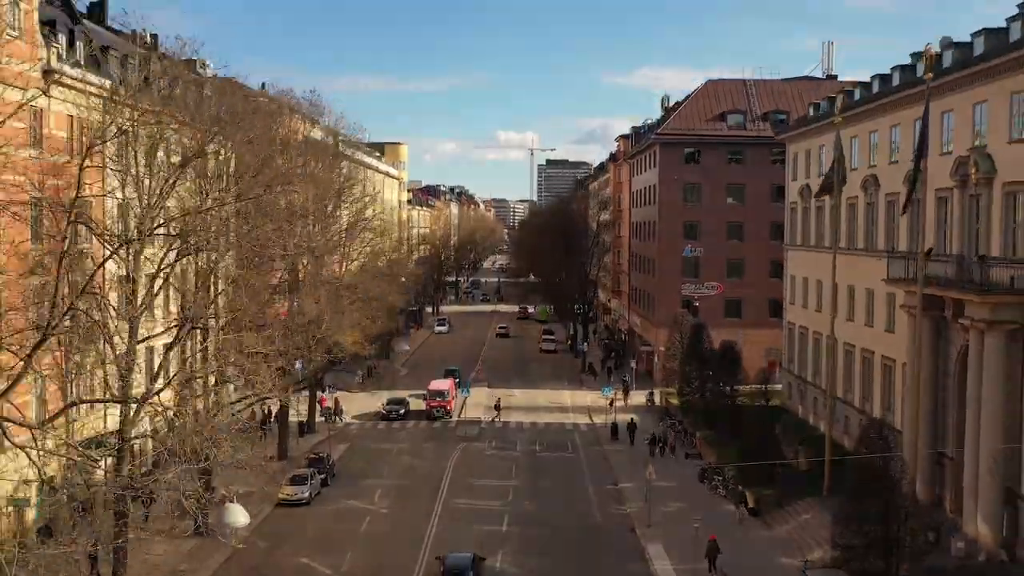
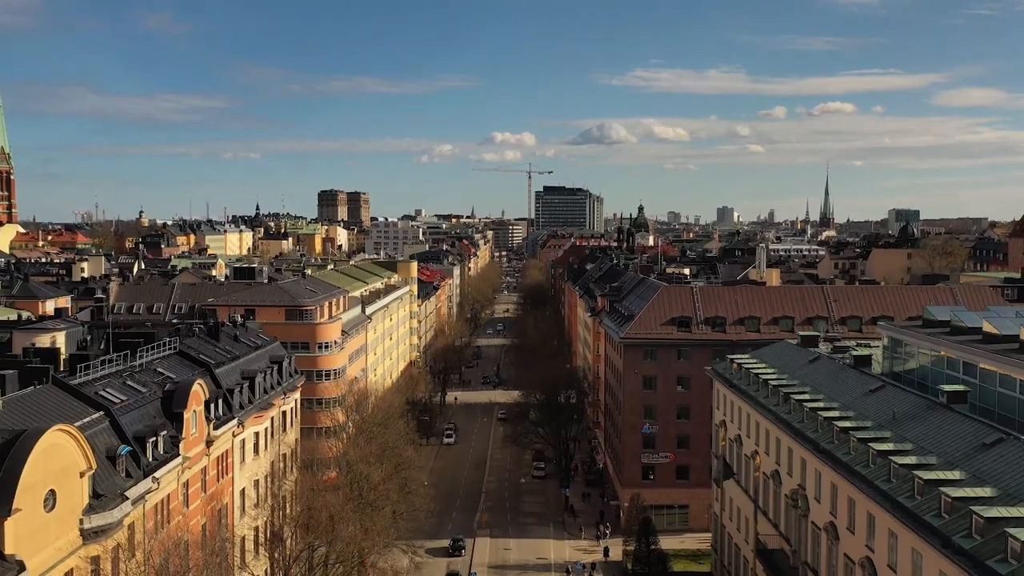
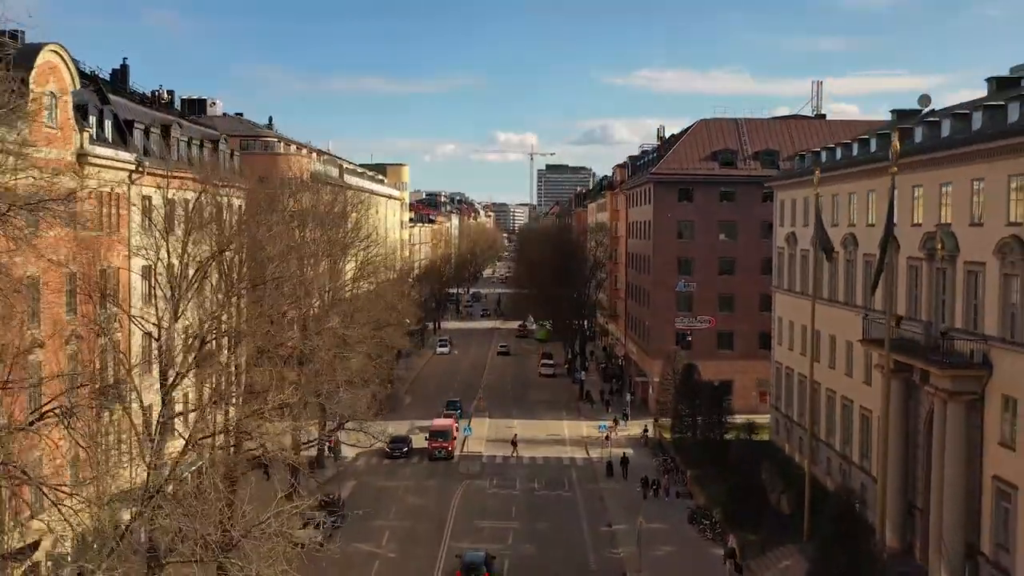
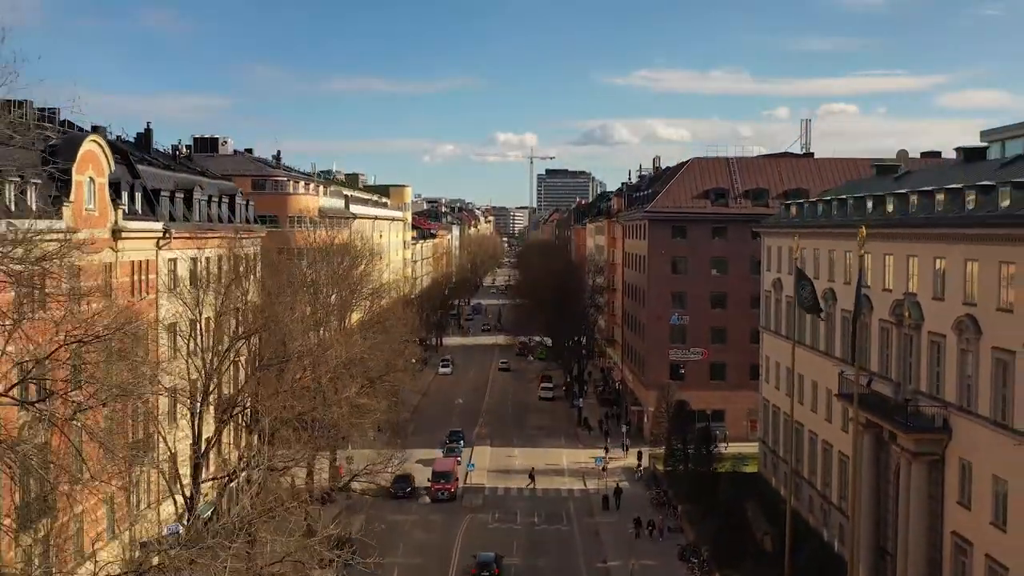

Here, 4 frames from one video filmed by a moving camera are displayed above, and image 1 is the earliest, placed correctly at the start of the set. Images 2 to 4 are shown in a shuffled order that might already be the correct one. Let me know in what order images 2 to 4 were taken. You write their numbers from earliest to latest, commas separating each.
3, 4, 2
